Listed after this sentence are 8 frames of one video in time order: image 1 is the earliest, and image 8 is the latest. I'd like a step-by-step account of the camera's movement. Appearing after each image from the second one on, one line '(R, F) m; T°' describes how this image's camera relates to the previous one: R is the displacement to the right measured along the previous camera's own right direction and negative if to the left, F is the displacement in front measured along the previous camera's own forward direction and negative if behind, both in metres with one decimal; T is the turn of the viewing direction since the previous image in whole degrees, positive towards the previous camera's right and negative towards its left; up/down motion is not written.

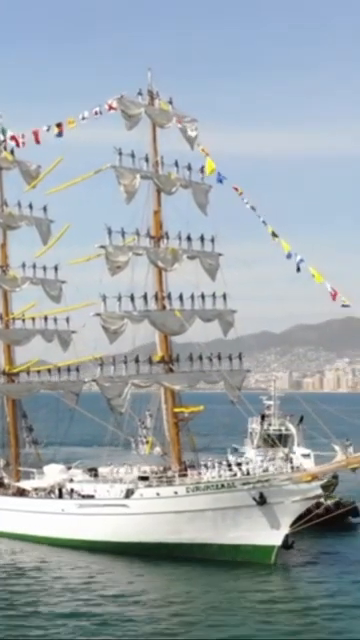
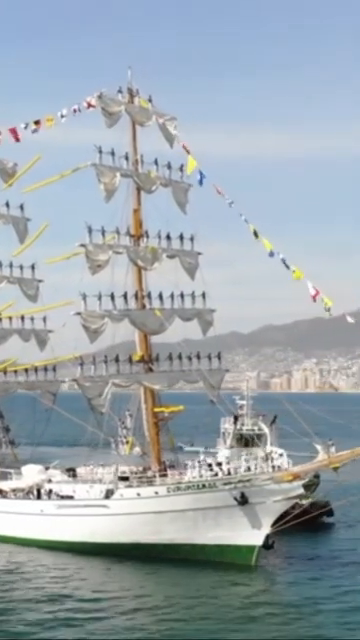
(-0.6, +0.2) m; +2°
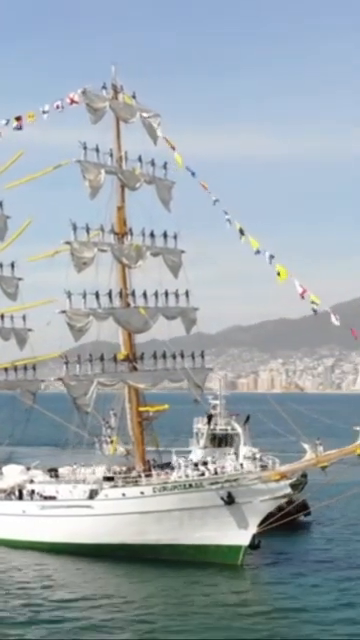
(-0.9, +0.4) m; +2°
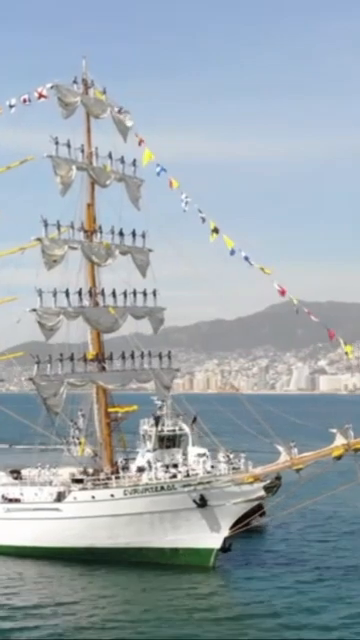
(-1.7, +0.6) m; +4°
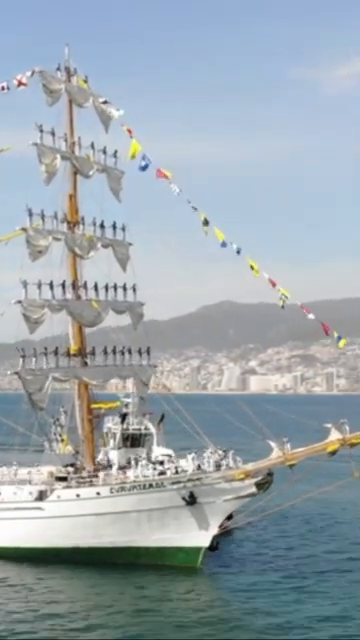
(-2.6, +0.9) m; +5°
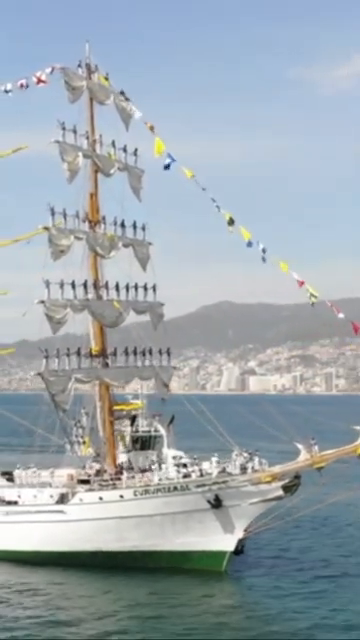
(-1.1, +0.6) m; 0°
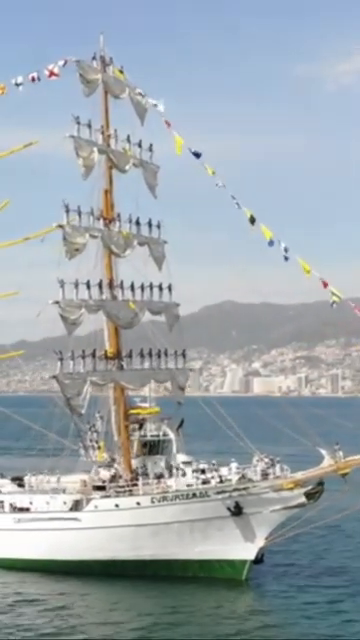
(-0.6, +1.2) m; 0°
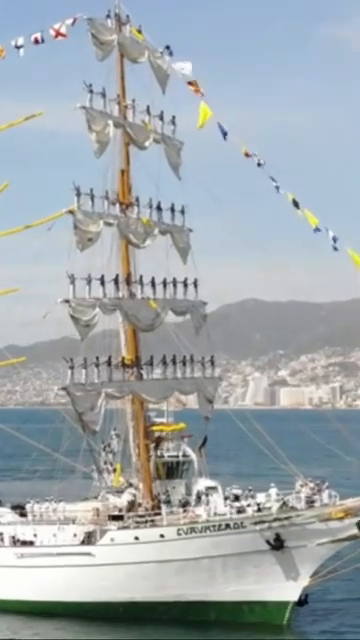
(-0.6, +5.1) m; -1°
